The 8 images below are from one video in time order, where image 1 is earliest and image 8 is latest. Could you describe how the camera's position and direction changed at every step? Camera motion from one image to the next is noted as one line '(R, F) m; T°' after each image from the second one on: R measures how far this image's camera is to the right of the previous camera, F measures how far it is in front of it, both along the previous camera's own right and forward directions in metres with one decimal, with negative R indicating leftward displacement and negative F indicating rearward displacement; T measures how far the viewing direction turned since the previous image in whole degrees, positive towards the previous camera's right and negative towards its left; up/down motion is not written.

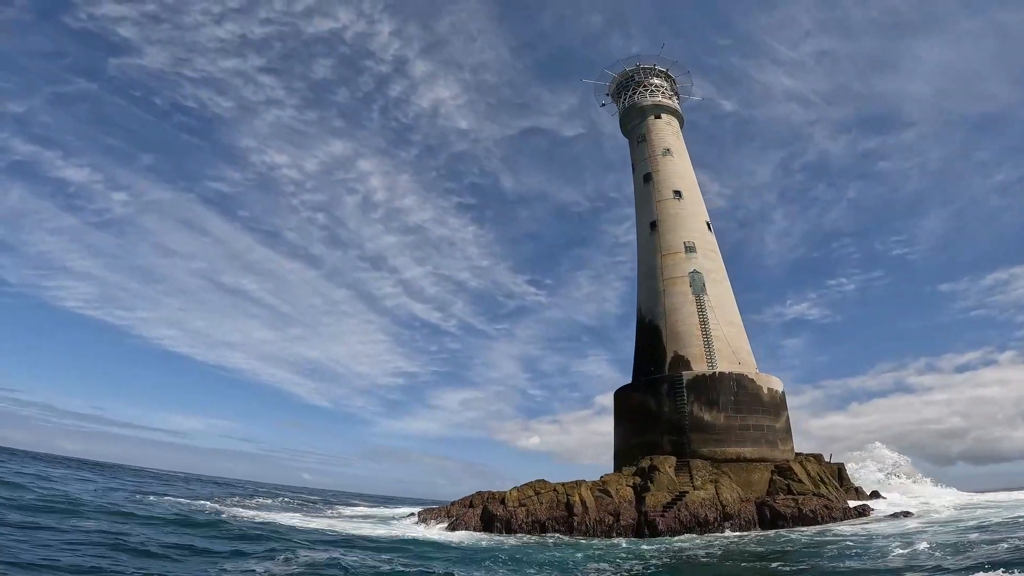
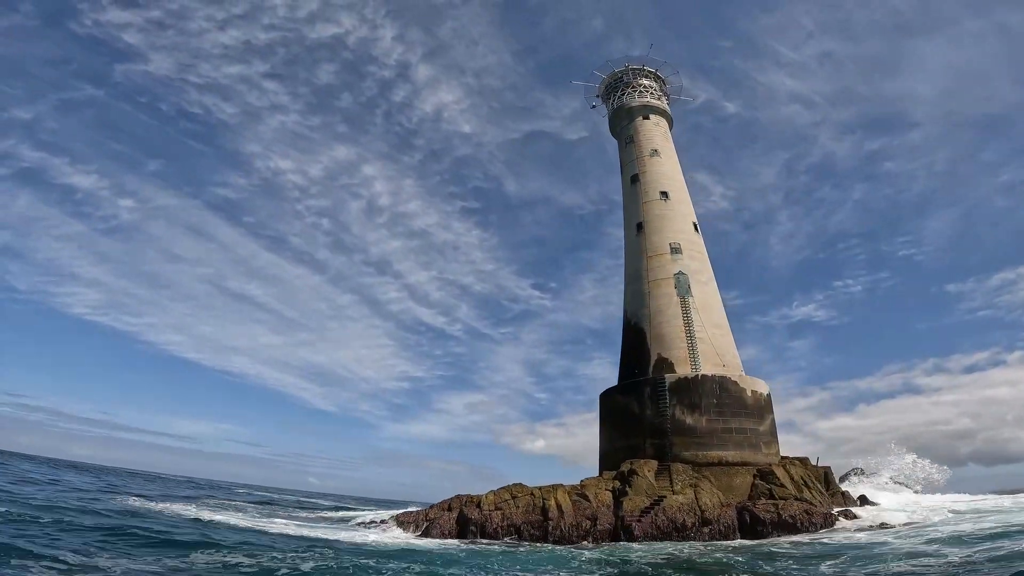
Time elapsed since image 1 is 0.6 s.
(+1.0, +0.3) m; 0°
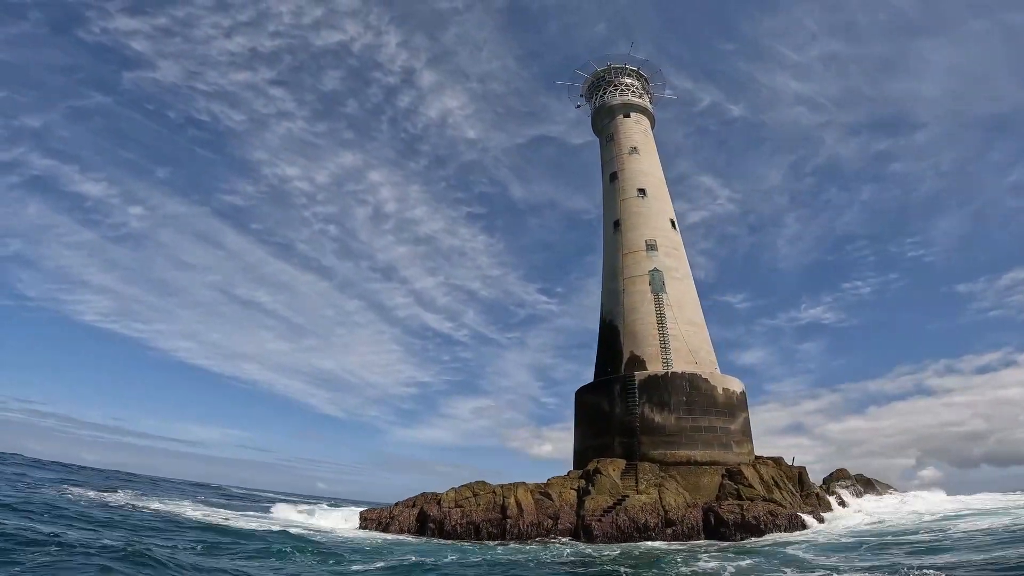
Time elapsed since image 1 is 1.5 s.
(+1.5, +0.4) m; -1°
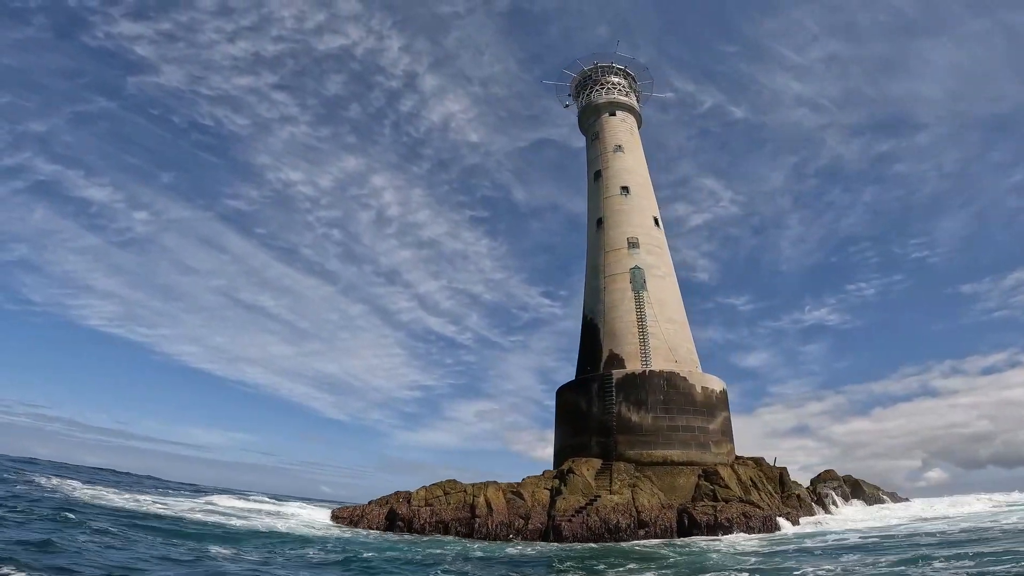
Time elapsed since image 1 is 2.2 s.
(+1.1, +0.3) m; 0°
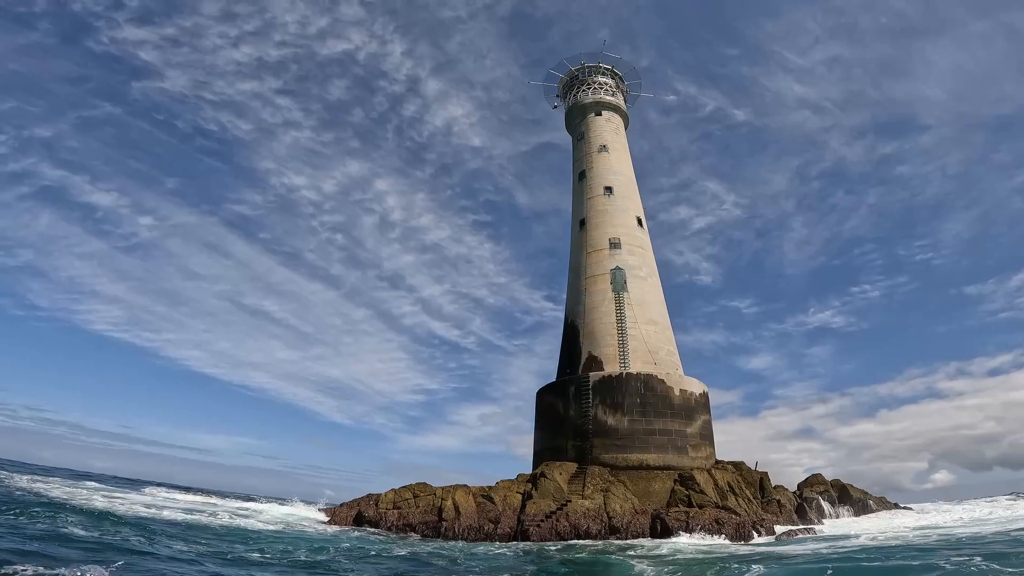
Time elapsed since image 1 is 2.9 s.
(+1.1, +0.4) m; 0°
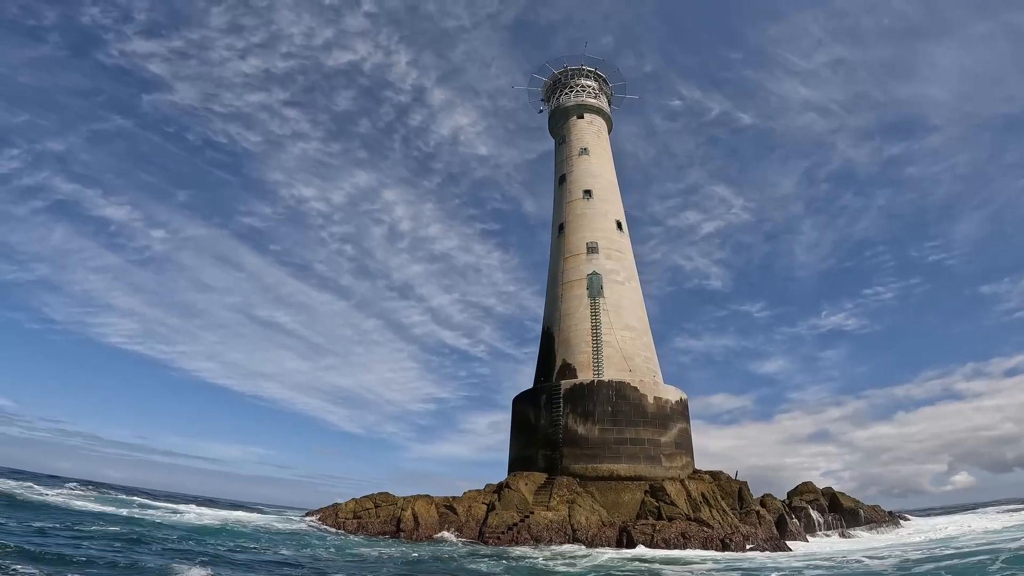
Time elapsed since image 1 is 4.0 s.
(+1.5, +0.6) m; -1°
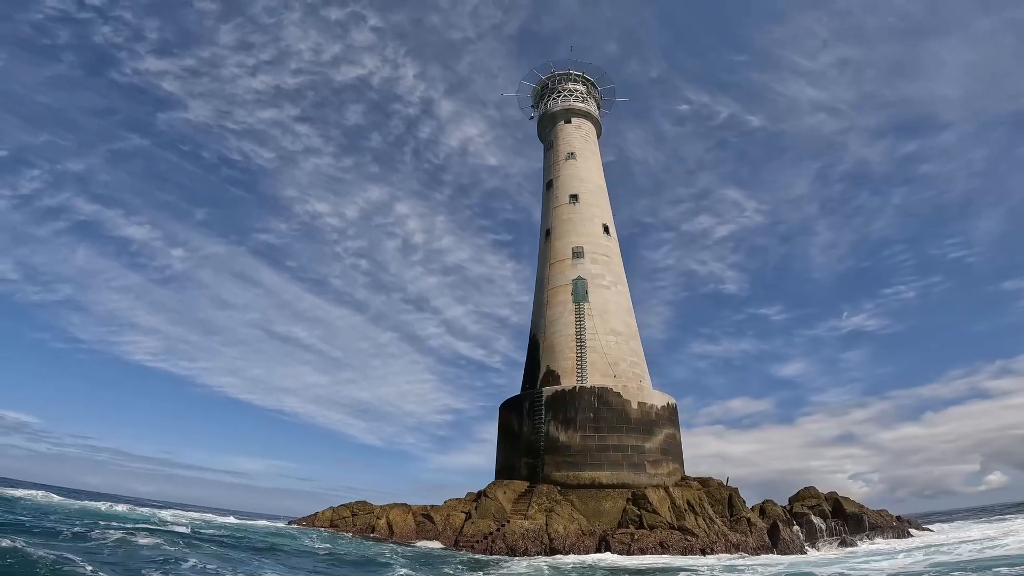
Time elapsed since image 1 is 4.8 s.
(+1.2, +0.3) m; -1°
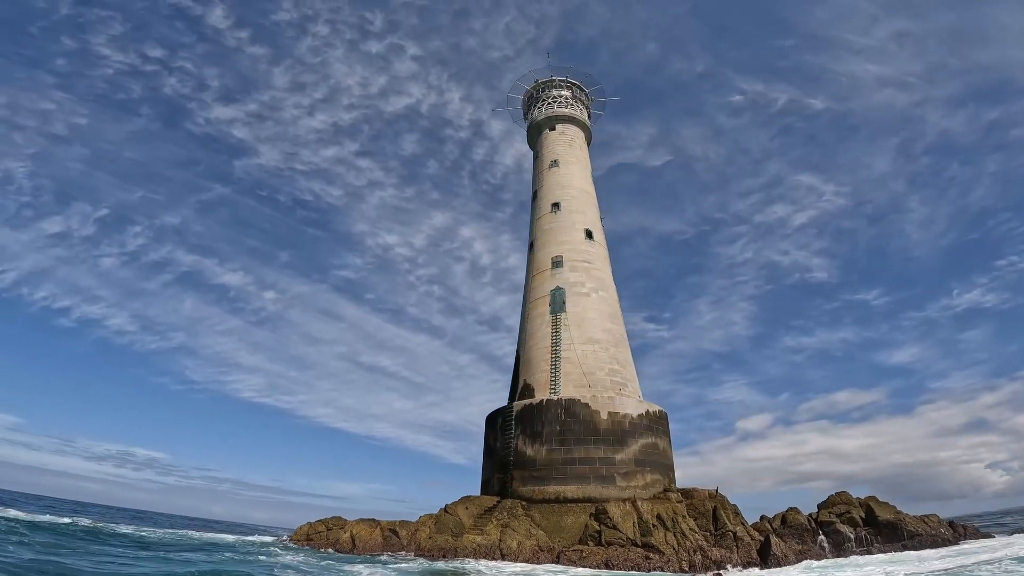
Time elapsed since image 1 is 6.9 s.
(+3.4, +0.5) m; -5°
